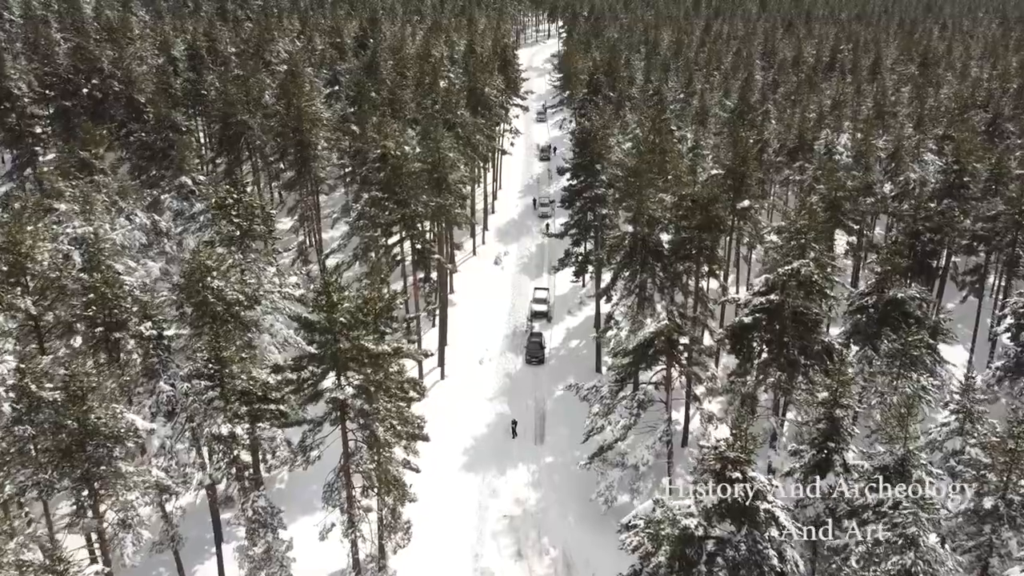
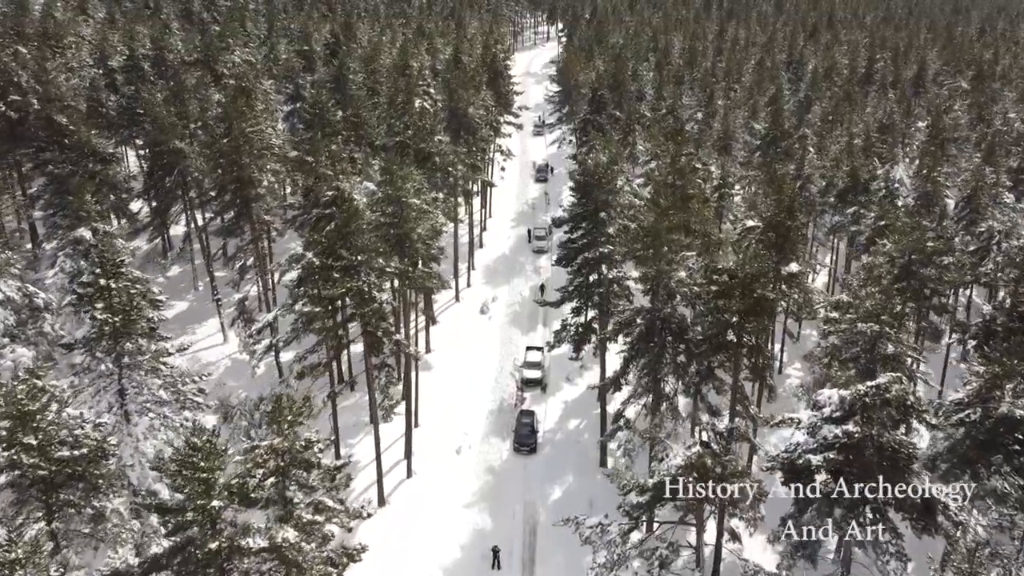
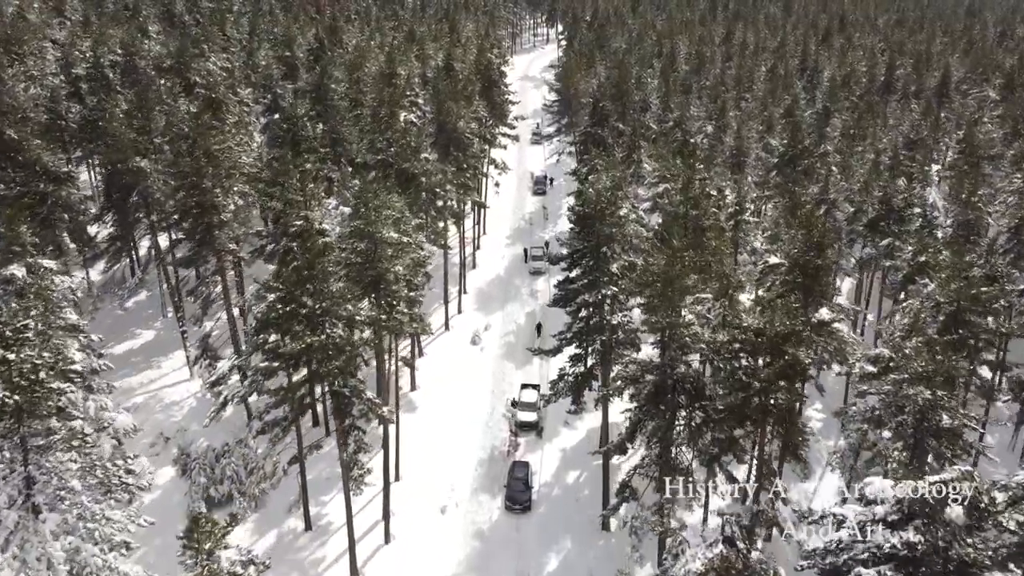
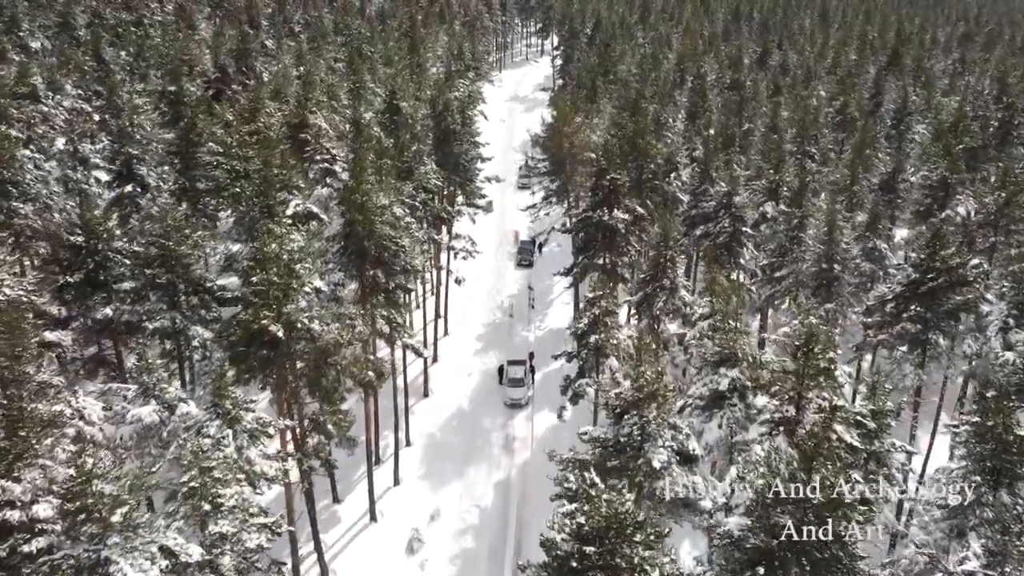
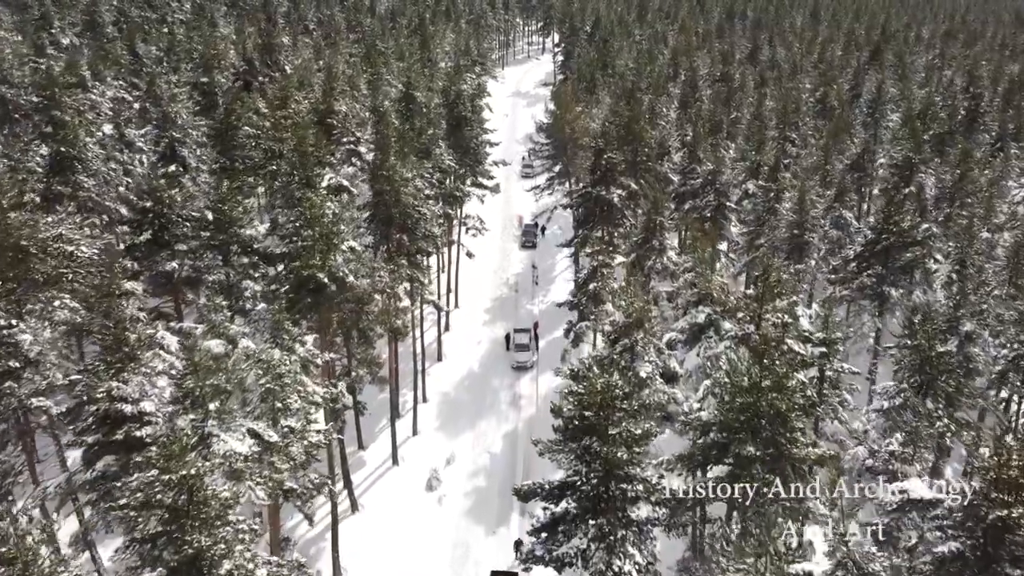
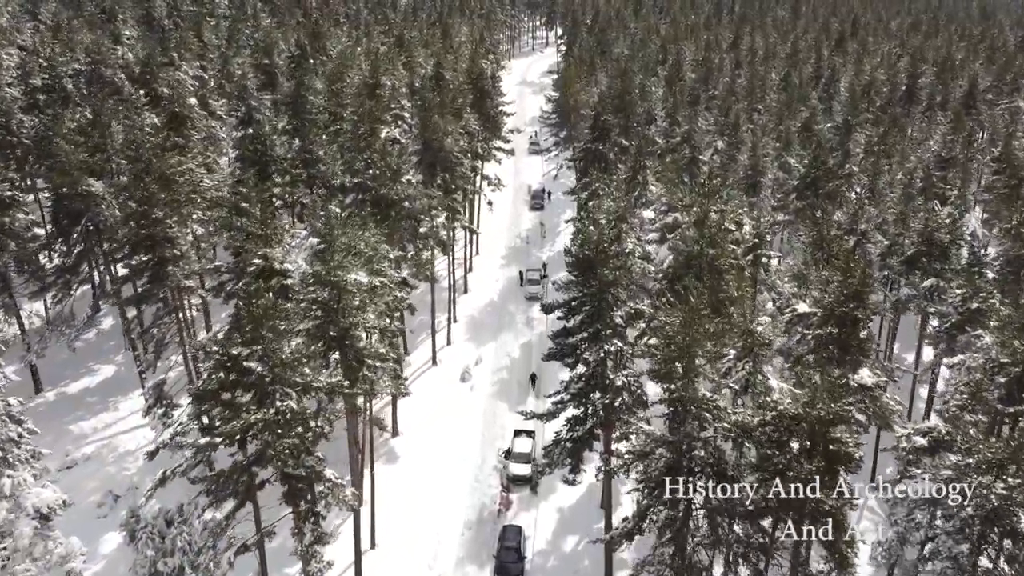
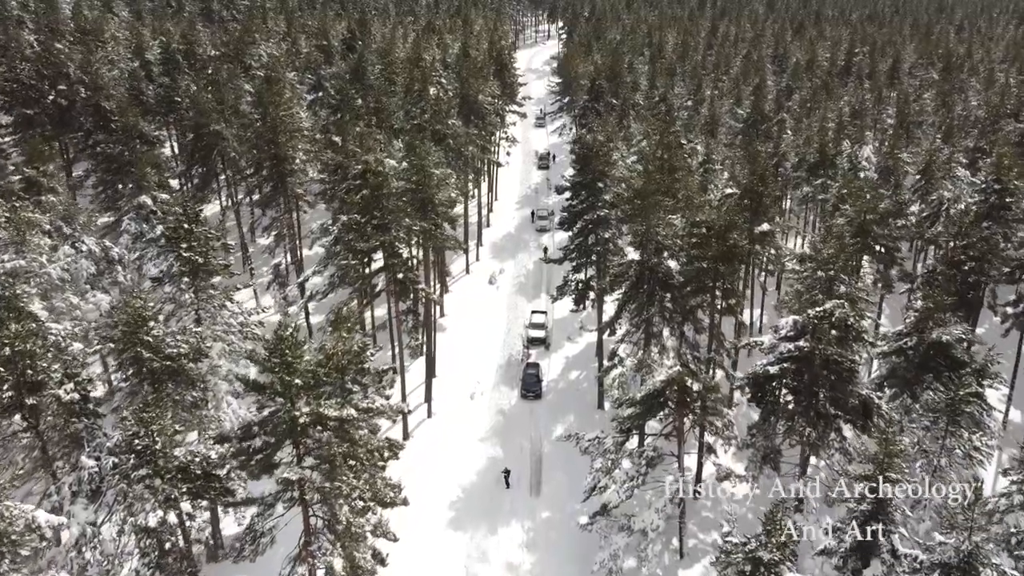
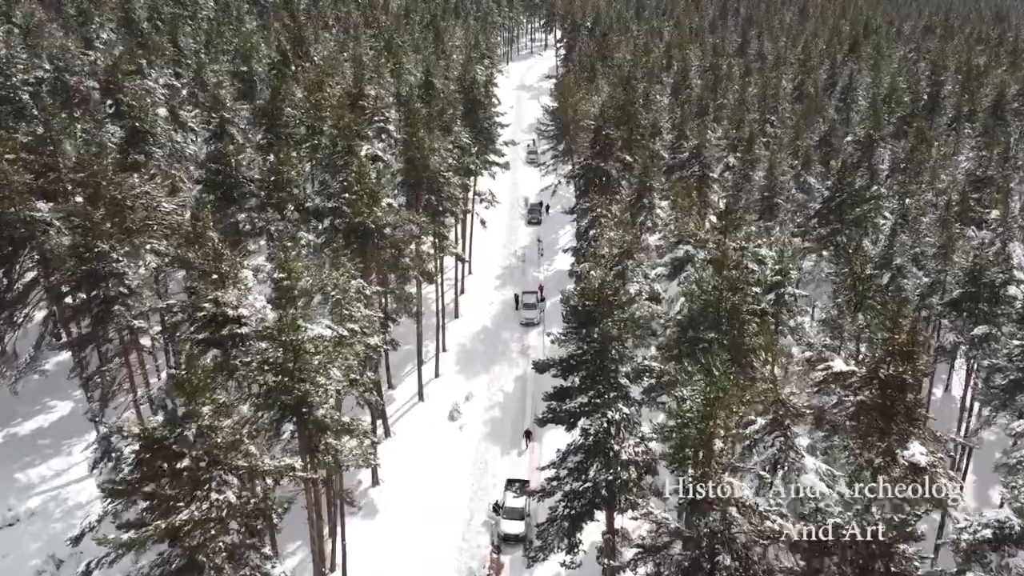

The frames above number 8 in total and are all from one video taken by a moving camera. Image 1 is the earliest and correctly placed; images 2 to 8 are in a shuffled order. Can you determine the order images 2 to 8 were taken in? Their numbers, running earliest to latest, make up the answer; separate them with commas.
7, 2, 3, 6, 8, 5, 4
